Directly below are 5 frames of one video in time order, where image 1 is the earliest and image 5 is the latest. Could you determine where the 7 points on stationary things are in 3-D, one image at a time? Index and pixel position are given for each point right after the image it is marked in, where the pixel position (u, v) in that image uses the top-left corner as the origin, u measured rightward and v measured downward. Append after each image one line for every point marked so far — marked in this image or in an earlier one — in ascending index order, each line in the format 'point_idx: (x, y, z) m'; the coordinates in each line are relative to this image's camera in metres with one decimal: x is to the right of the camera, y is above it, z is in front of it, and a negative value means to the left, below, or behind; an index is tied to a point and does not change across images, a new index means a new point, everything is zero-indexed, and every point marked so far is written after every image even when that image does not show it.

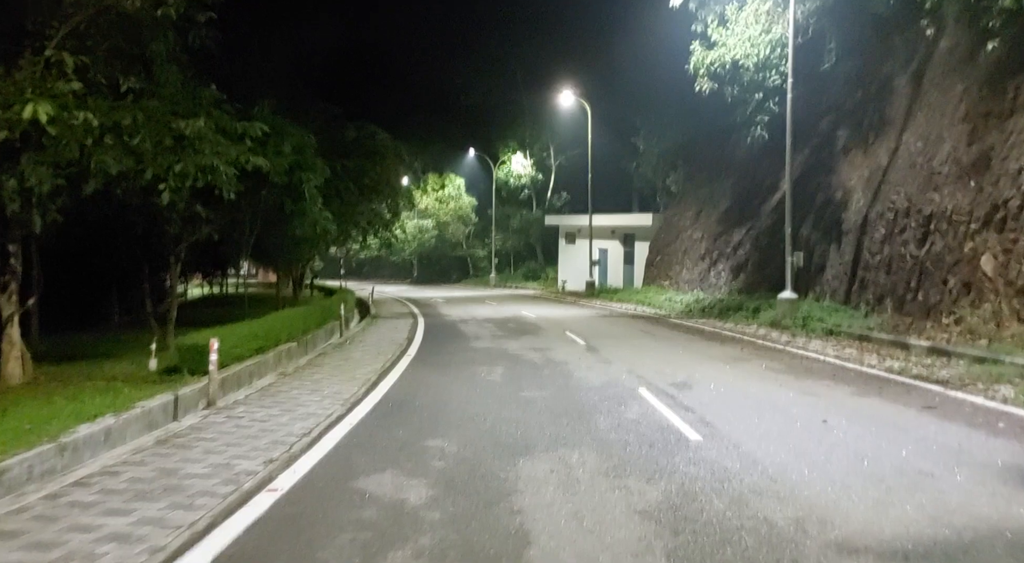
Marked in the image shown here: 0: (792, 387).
0: (+4.4, -1.7, +11.1) m
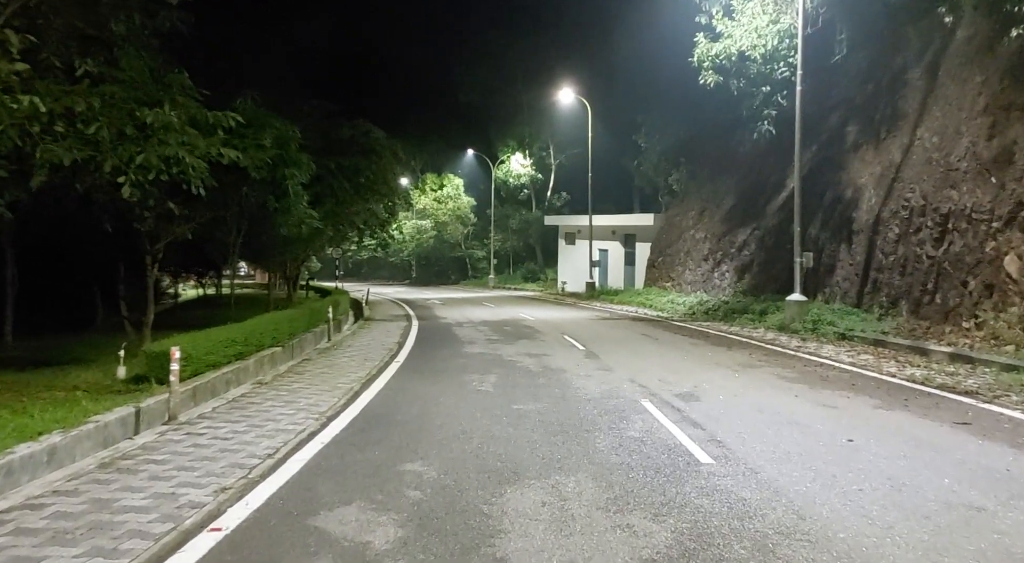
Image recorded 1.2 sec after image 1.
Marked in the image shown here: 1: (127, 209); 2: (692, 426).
0: (+4.3, -1.7, +10.2) m
1: (-6.7, +1.3, +12.1) m
2: (+2.2, -1.7, +8.4) m
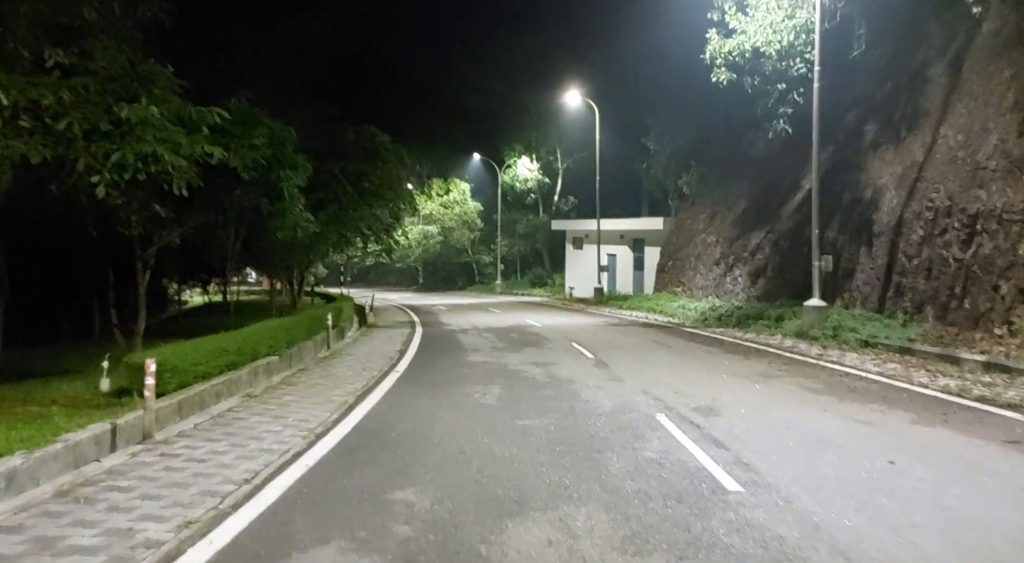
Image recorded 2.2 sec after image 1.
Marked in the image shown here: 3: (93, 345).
0: (+4.4, -1.8, +9.4) m
1: (-6.6, +1.2, +11.5) m
2: (+2.2, -1.8, +7.6) m
3: (-11.9, -1.8, +20.0) m
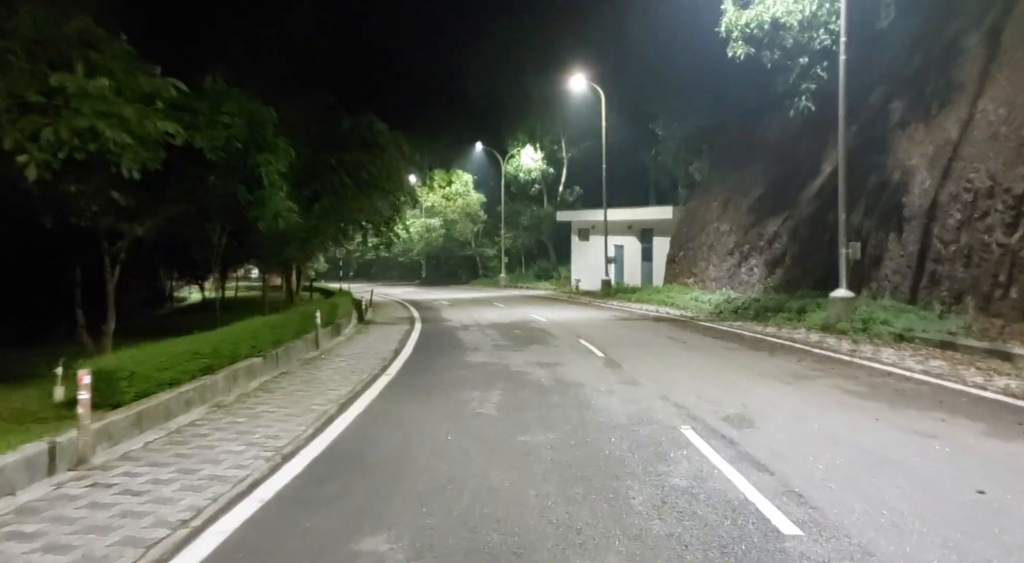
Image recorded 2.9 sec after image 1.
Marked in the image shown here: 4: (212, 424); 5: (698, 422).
0: (+4.4, -1.6, +8.1) m
1: (-6.6, +1.2, +10.2) m
2: (+2.2, -1.7, +6.3) m
3: (-11.8, -1.7, +18.8) m
4: (-3.8, -1.8, +8.9) m
5: (+2.2, -1.7, +8.3) m
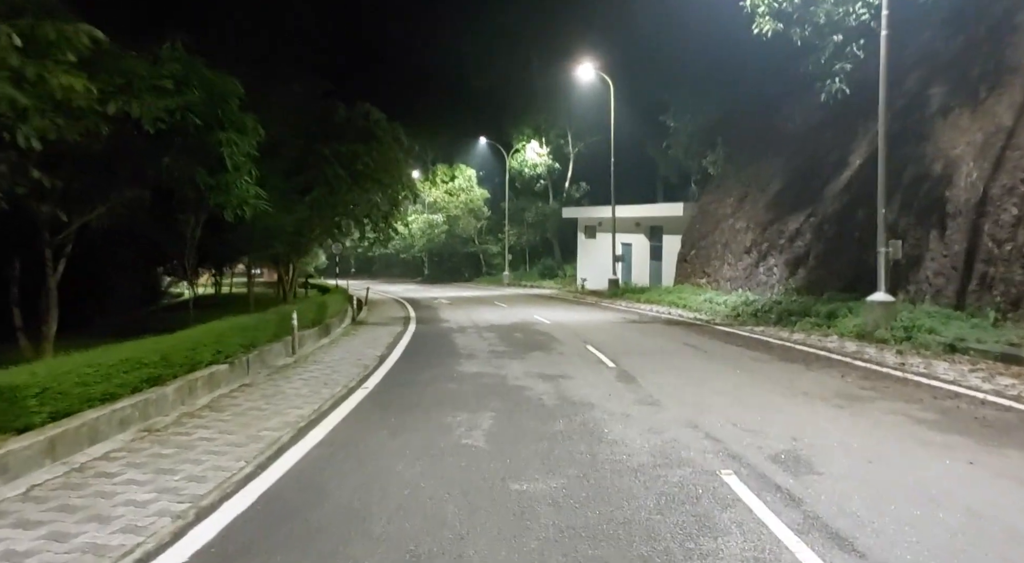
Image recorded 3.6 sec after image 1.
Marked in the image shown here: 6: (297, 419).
0: (+4.3, -1.7, +6.3) m
1: (-6.6, +1.3, +8.5) m
2: (+2.1, -1.7, +4.6) m
3: (-11.8, -1.6, +17.1) m
4: (-3.9, -1.8, +7.1) m
5: (+2.1, -1.7, +6.5) m
6: (-2.8, -1.7, +8.9) m
